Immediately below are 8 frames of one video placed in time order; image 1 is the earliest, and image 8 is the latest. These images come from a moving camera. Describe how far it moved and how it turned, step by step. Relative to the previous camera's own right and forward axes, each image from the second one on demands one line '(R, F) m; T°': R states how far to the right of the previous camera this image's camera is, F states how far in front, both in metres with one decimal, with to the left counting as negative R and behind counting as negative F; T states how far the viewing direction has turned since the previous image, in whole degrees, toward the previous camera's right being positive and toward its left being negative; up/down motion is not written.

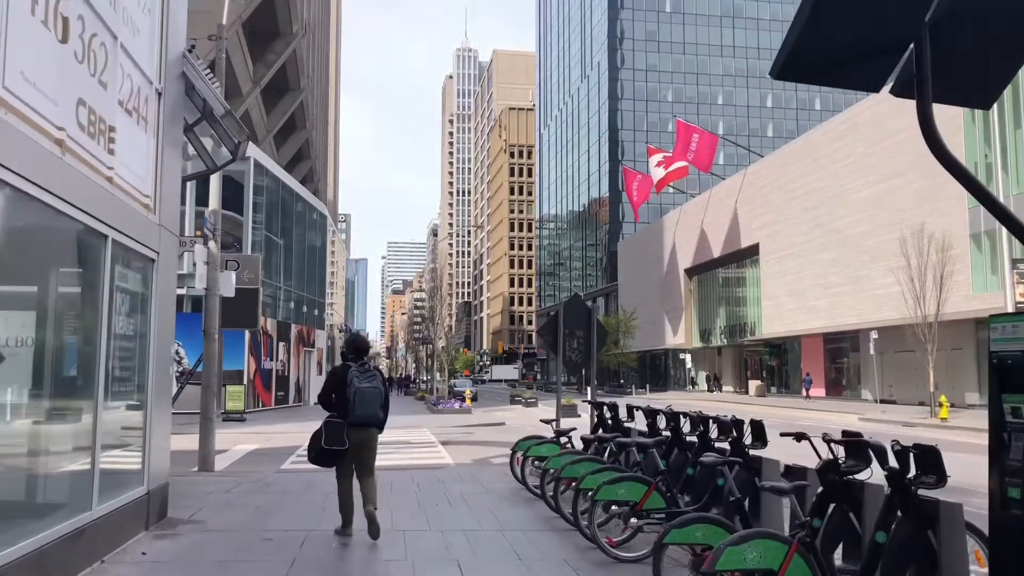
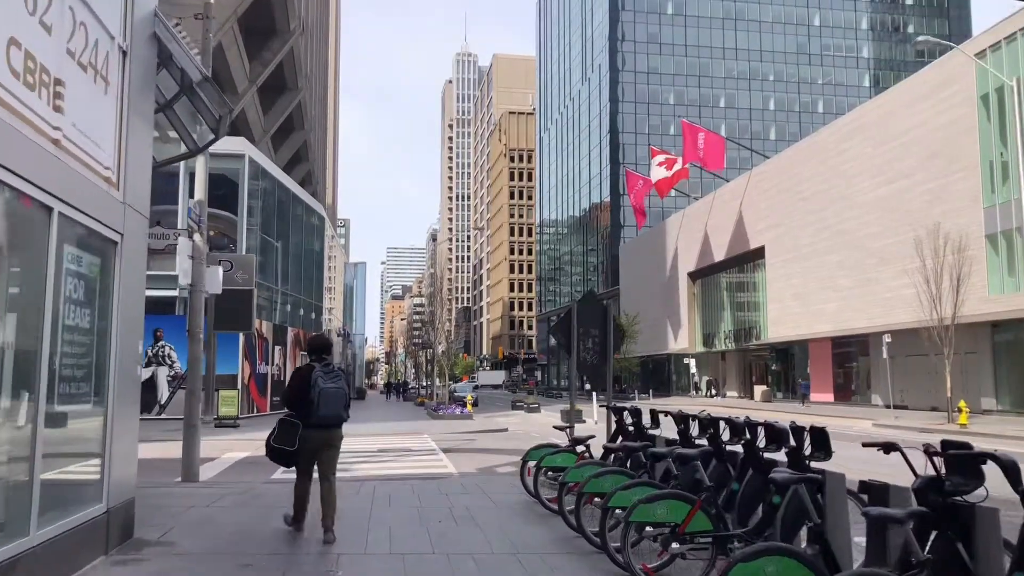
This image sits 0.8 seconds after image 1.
(-0.1, +0.9) m; 0°
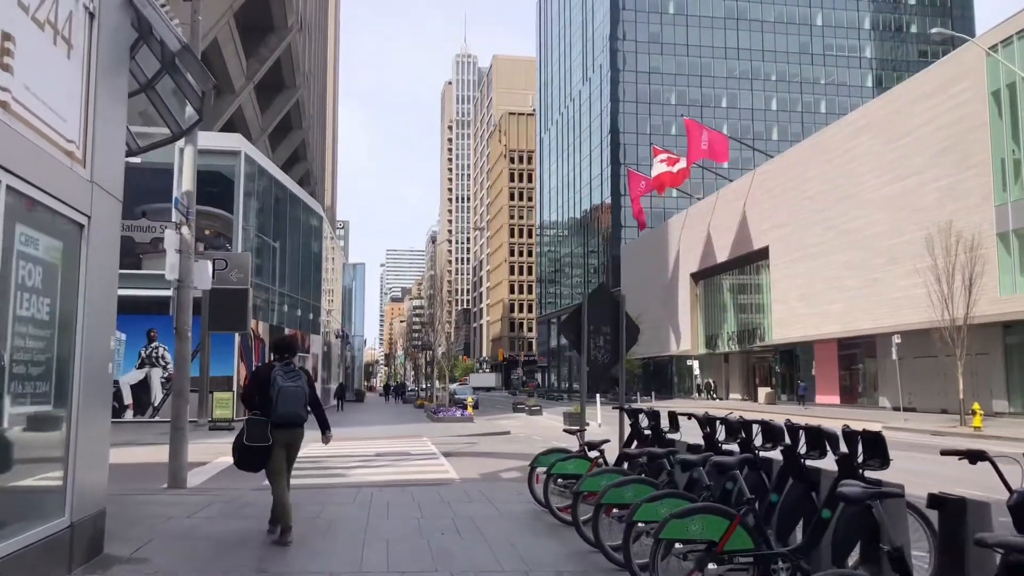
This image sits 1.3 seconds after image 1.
(-0.1, +0.6) m; 0°
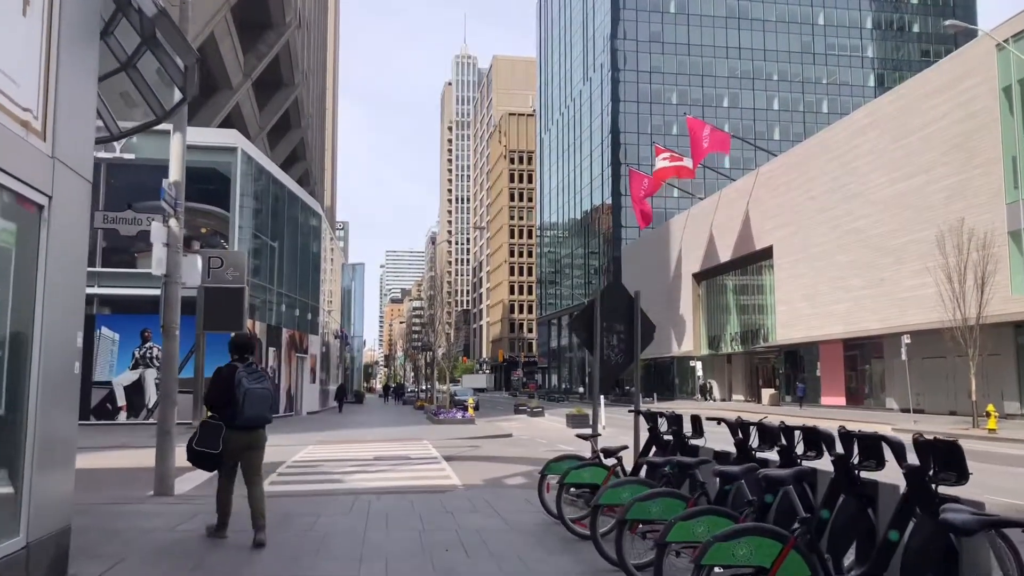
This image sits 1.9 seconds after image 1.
(-0.1, +0.6) m; 0°
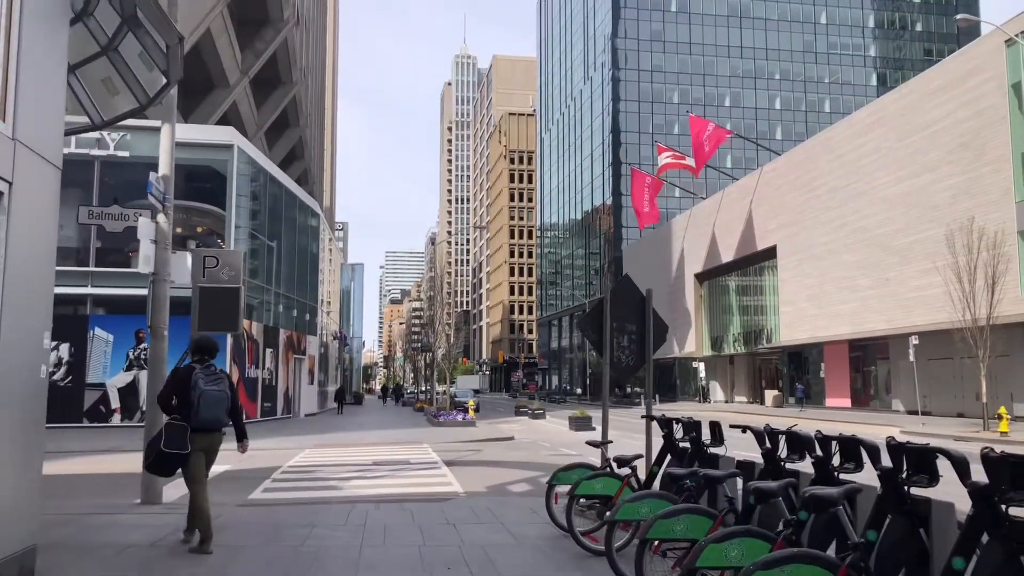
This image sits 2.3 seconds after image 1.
(-0.1, +0.5) m; 0°
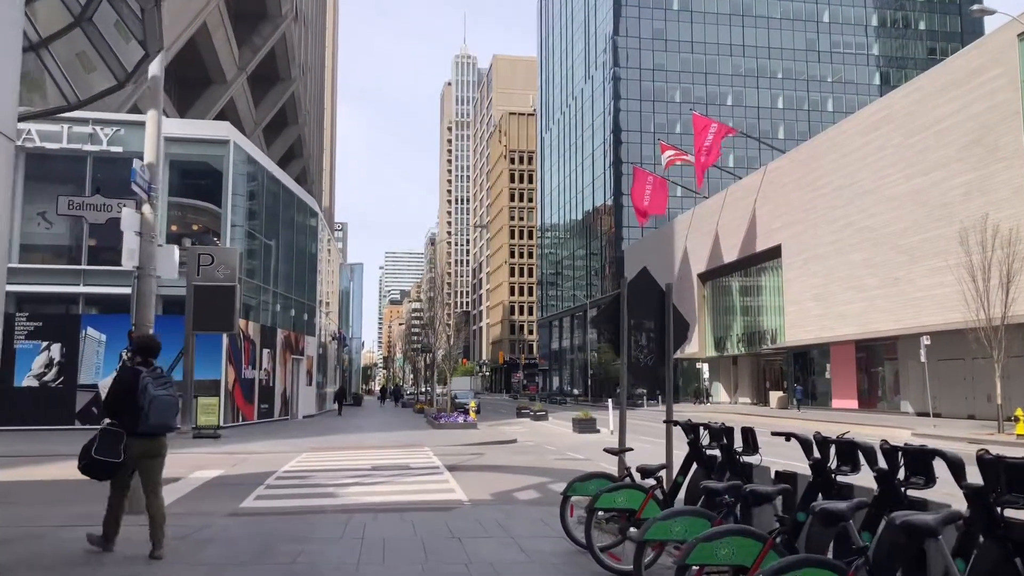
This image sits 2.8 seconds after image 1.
(-0.1, +0.6) m; 0°
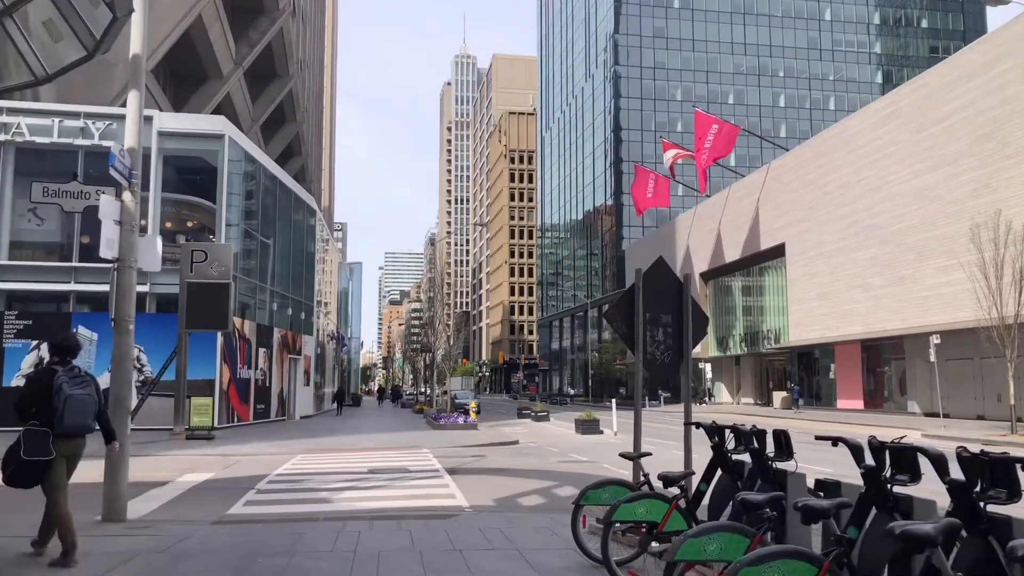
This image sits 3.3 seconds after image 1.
(-0.1, +0.6) m; 0°
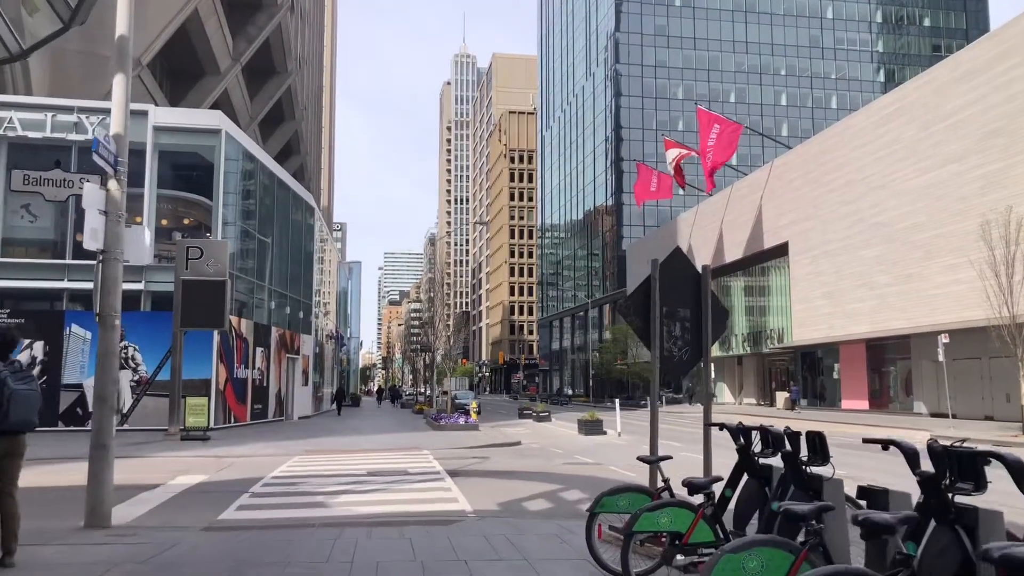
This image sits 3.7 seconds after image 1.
(-0.1, +0.5) m; 0°
